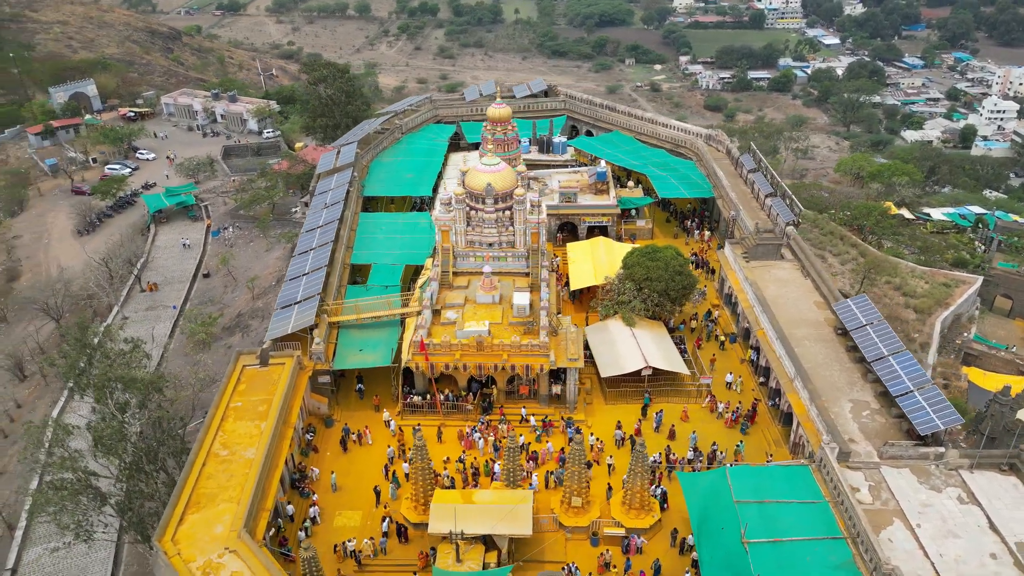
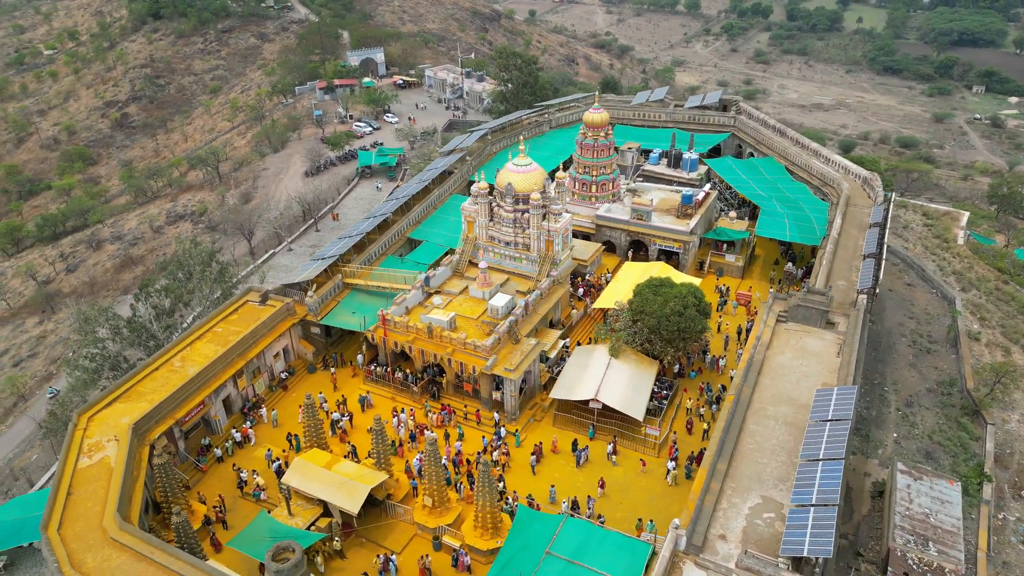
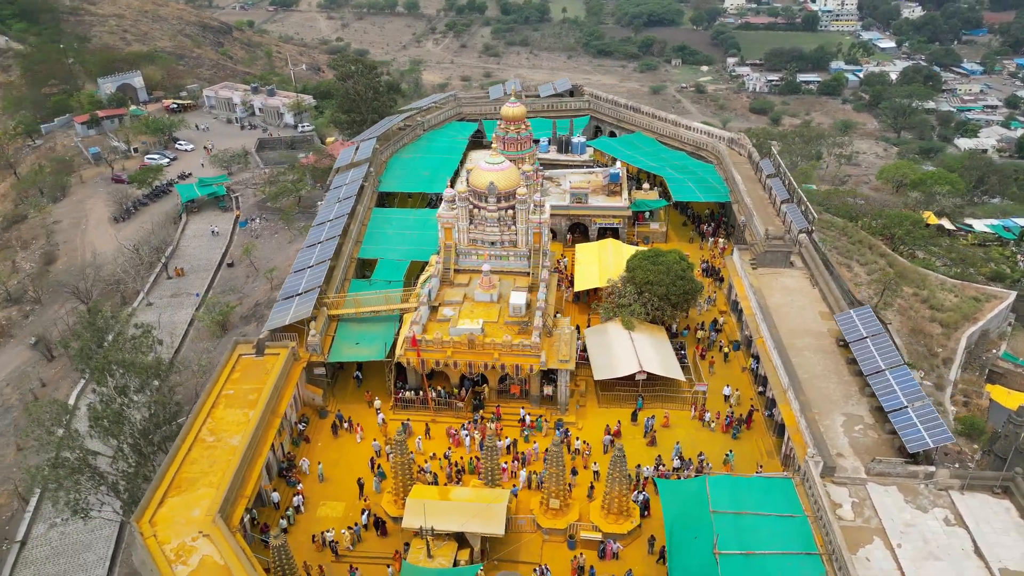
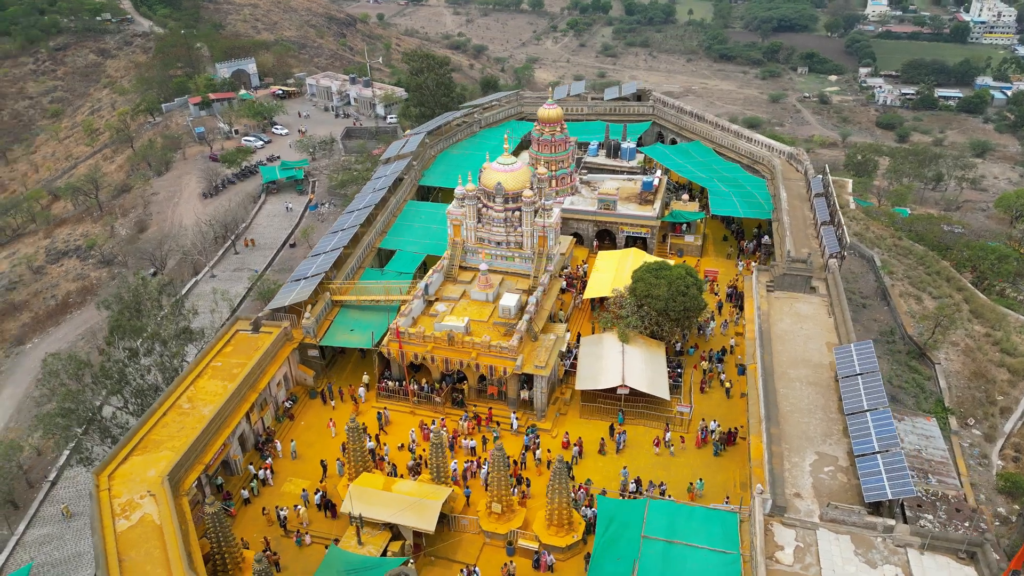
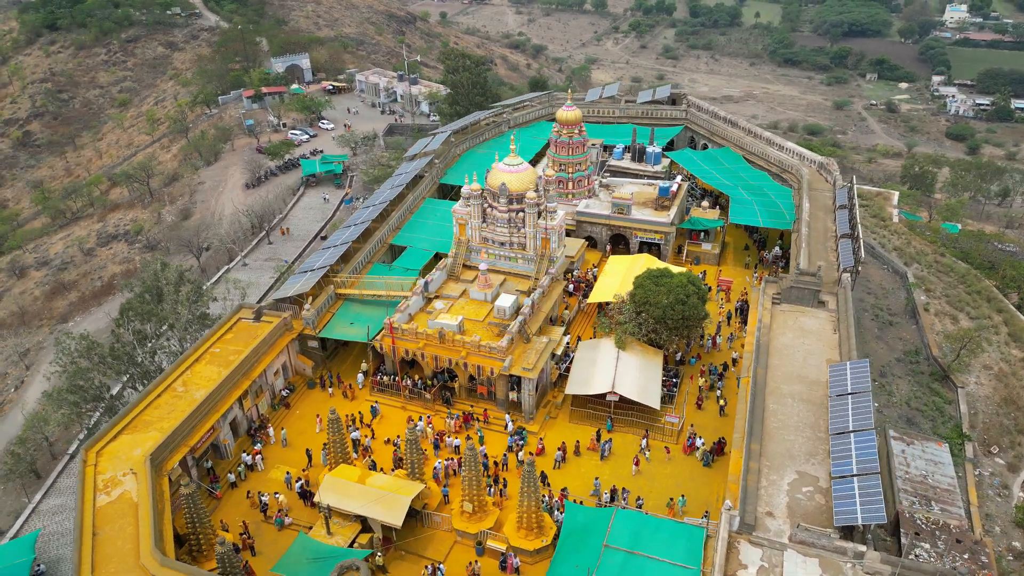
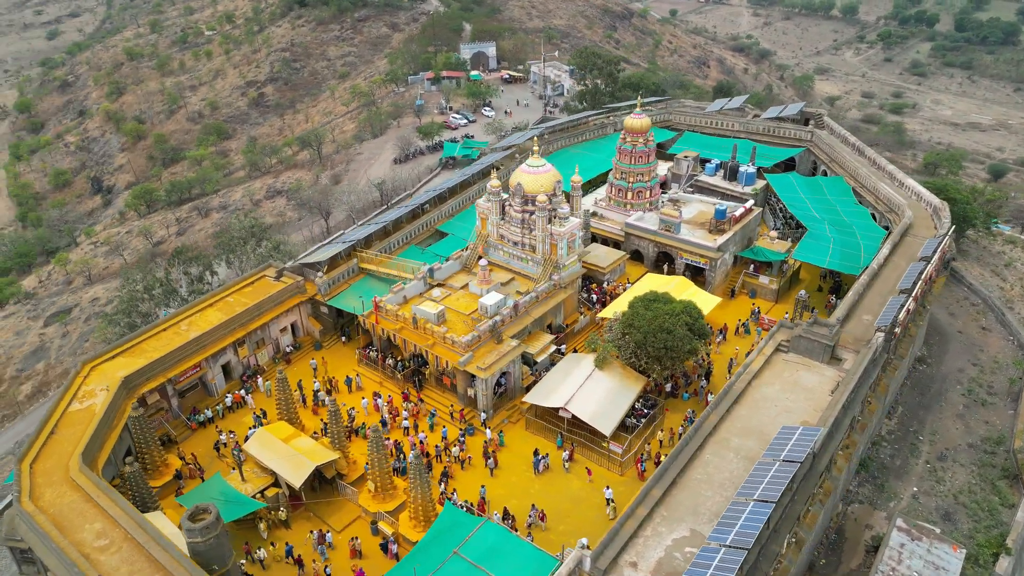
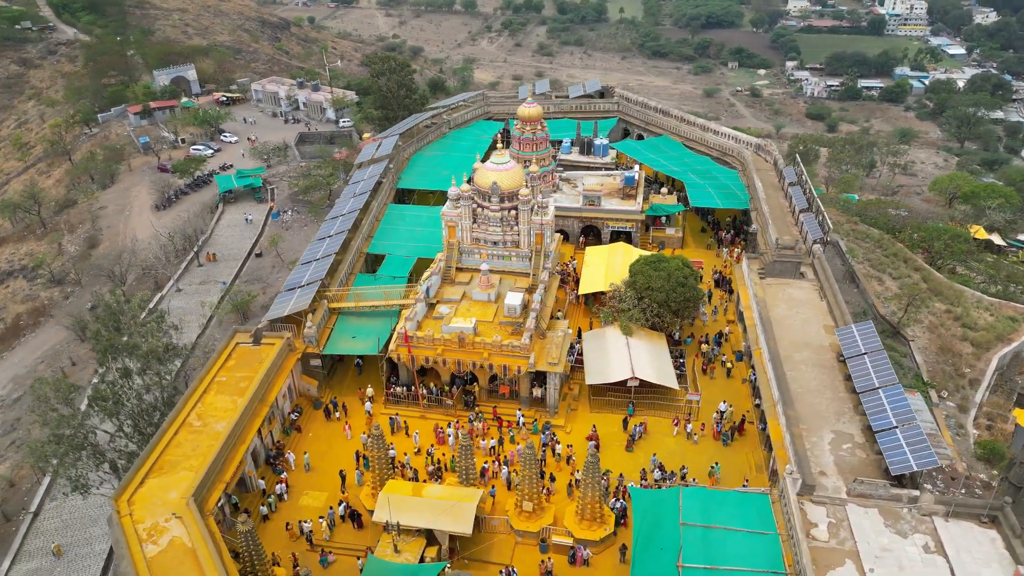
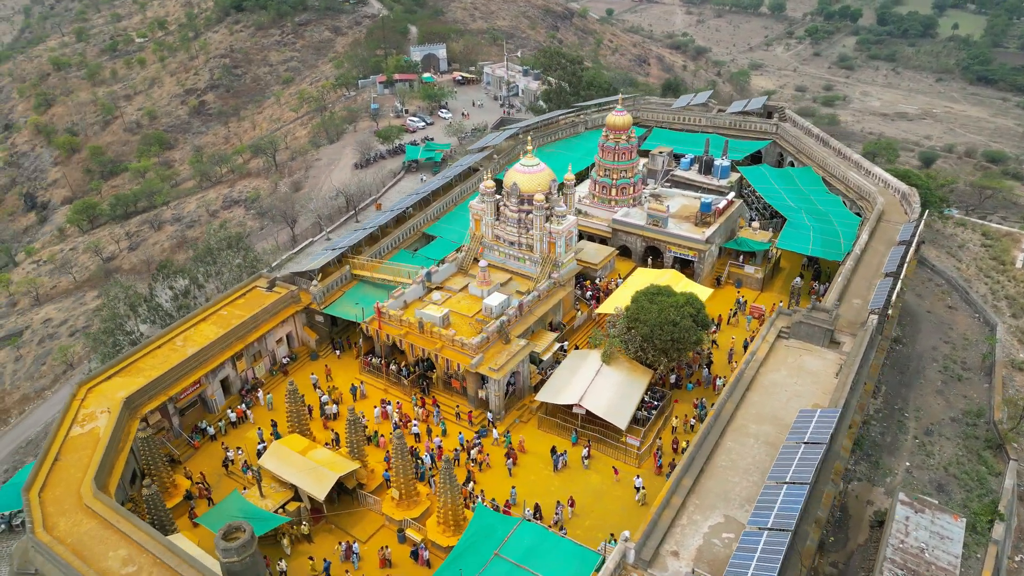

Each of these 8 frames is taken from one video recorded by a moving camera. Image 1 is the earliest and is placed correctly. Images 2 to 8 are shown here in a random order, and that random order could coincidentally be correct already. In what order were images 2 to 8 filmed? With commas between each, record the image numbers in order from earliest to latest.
3, 7, 4, 5, 2, 8, 6
